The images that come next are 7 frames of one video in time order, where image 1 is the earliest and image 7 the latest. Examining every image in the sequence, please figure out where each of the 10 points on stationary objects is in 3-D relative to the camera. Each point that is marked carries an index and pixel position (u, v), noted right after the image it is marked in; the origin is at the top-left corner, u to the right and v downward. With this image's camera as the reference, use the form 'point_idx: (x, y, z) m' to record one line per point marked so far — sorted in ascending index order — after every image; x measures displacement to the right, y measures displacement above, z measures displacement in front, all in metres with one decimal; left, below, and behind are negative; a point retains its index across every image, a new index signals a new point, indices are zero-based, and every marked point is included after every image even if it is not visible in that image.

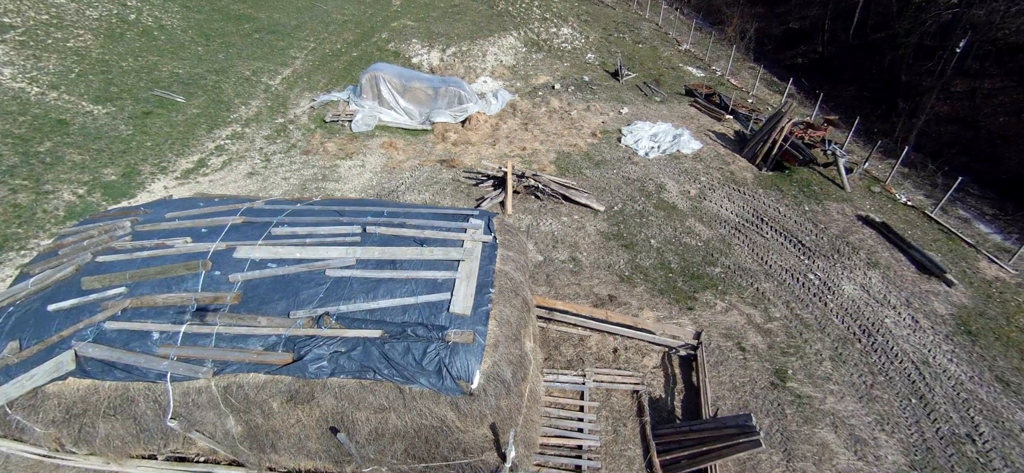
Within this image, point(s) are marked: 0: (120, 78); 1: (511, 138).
0: (-12.8, +5.1, +14.7) m
1: (0.0, +3.3, +14.9) m
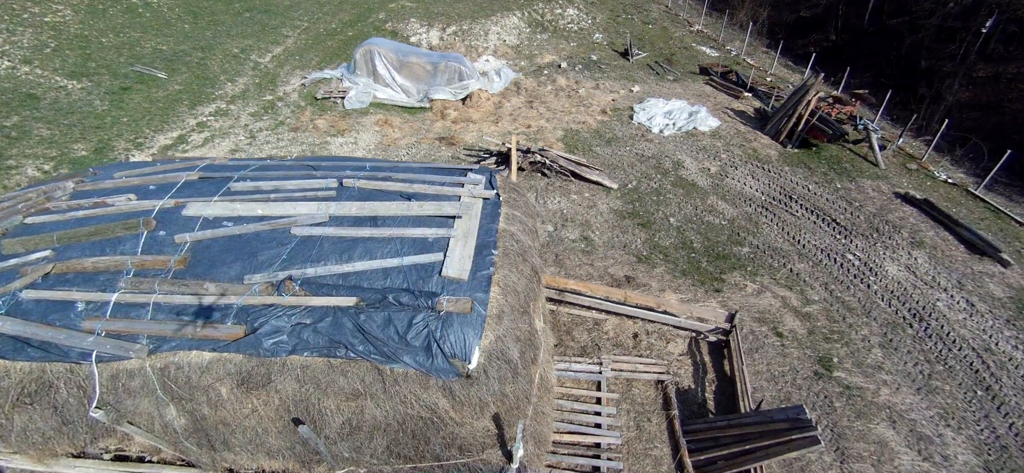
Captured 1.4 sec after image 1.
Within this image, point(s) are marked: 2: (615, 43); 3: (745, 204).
0: (-12.7, +5.6, +13.8) m
1: (+0.1, +3.7, +13.9) m
2: (+4.3, +8.1, +18.9) m
3: (+5.5, +0.8, +10.6) m
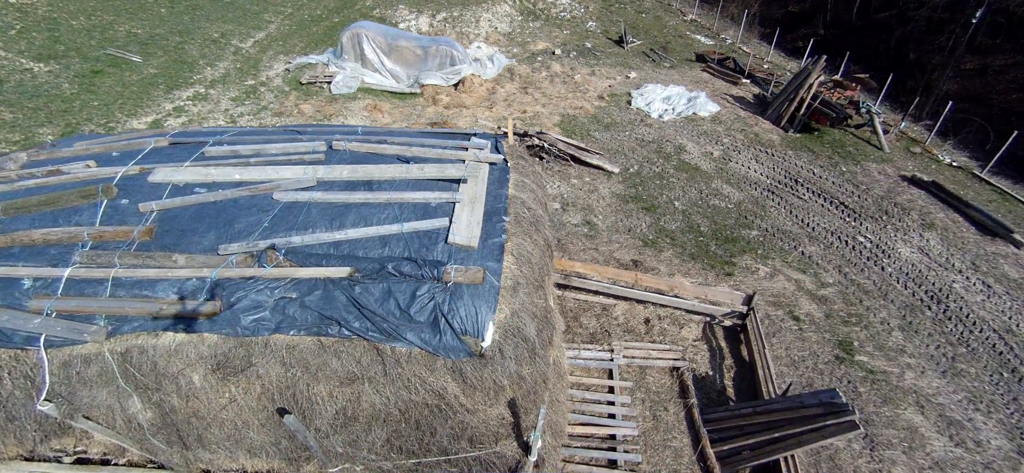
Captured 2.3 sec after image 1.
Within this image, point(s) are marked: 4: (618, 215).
0: (-12.9, +5.8, +13.0) m
1: (-0.1, +4.0, +13.4) m
2: (+4.0, +8.4, +18.5) m
3: (+5.4, +1.1, +10.3) m
4: (+2.1, +0.4, +9.2) m
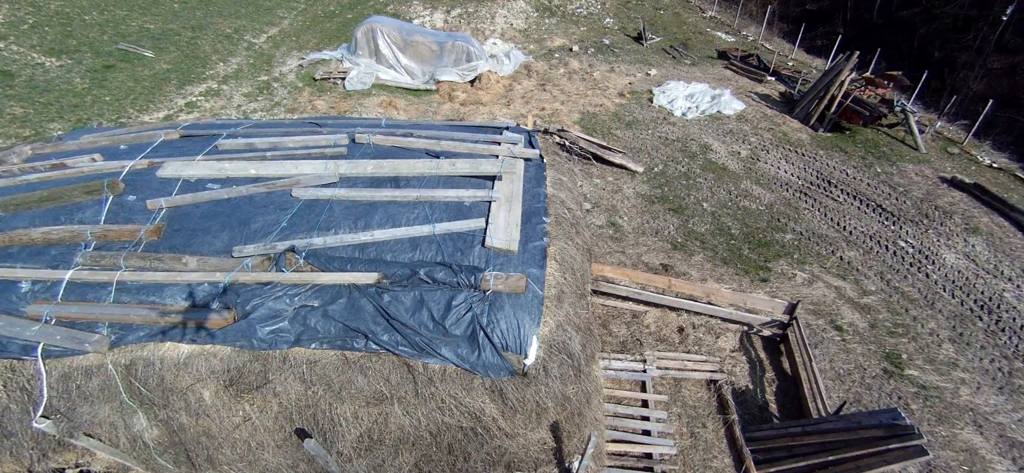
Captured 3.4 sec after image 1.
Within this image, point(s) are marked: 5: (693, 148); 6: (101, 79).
0: (-12.3, +5.9, +12.9) m
1: (+0.5, +4.0, +13.1) m
2: (+4.6, +8.3, +18.1) m
3: (+5.9, +1.0, +9.8) m
4: (+2.6, +0.4, +8.8) m
5: (+4.4, +2.1, +11.0) m
6: (-10.5, +4.0, +11.5) m
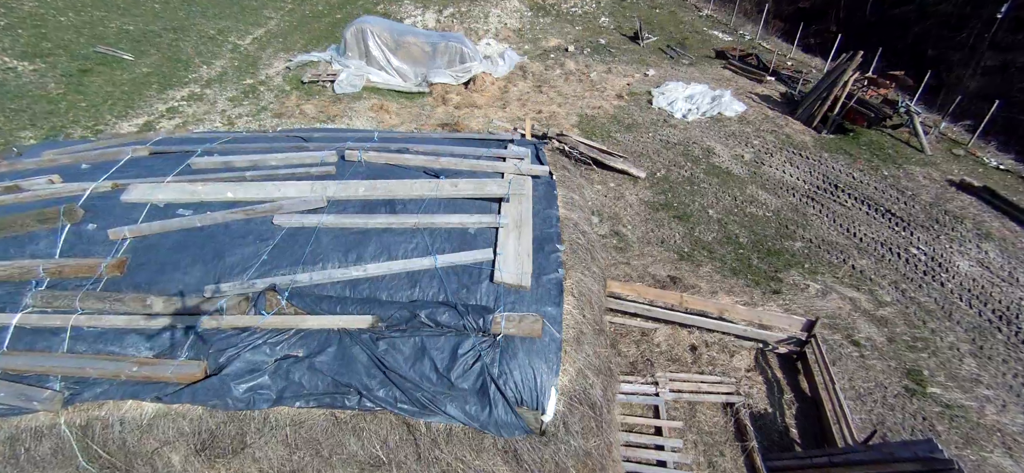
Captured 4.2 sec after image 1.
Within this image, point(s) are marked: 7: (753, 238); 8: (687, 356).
0: (-12.5, +5.5, +12.3) m
1: (+0.3, +3.8, +12.7) m
2: (+4.4, +8.2, +17.8) m
3: (+5.8, +0.9, +9.5) m
4: (+2.5, +0.2, +8.4) m
5: (+4.3, +2.0, +10.7) m
6: (-10.6, +3.7, +11.0) m
7: (+4.4, 0.0, +8.3) m
8: (+2.4, -1.6, +6.1) m
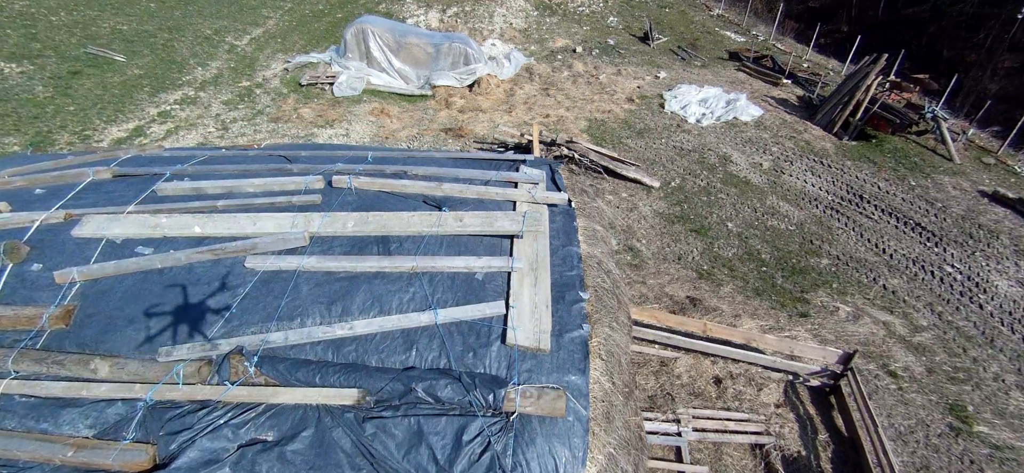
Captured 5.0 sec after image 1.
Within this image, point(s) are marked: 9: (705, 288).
0: (-12.3, +5.3, +11.9) m
1: (+0.5, +3.6, +12.2) m
2: (+4.6, +8.0, +17.2) m
3: (+6.0, +0.6, +9.0) m
4: (+2.7, 0.0, +7.9) m
5: (+4.5, +1.7, +10.1) m
6: (-10.4, +3.5, +10.5) m
7: (+4.6, -0.3, +7.8) m
8: (+2.5, -1.9, +5.6) m
9: (+3.0, -0.8, +7.0) m
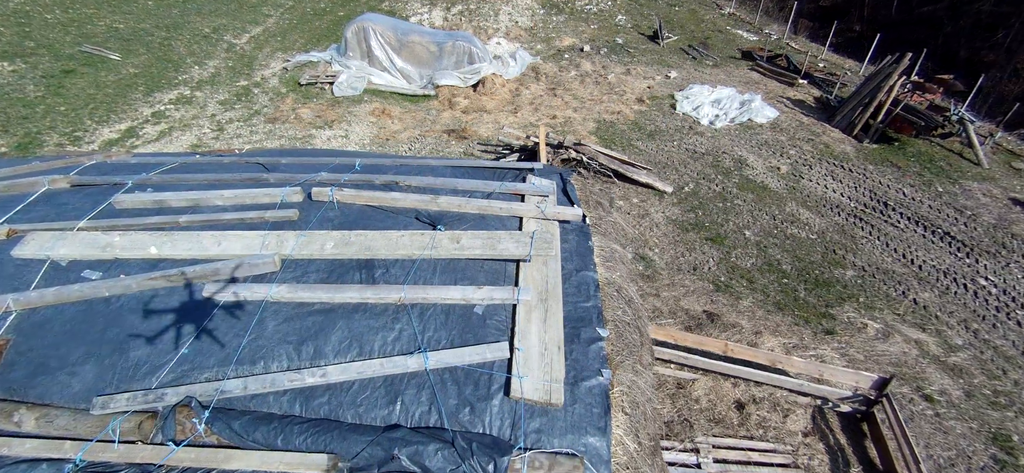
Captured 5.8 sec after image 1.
0: (-12.1, +5.3, +11.6) m
1: (+0.6, +3.4, +11.8) m
2: (+4.8, +7.8, +16.8) m
3: (+6.0, +0.5, +8.5) m
4: (+2.7, -0.2, +7.5) m
5: (+4.6, +1.6, +9.7) m
6: (-10.3, +3.4, +10.2) m
7: (+4.6, -0.4, +7.3) m
8: (+2.5, -2.0, +5.1) m
9: (+3.1, -0.9, +6.6) m
